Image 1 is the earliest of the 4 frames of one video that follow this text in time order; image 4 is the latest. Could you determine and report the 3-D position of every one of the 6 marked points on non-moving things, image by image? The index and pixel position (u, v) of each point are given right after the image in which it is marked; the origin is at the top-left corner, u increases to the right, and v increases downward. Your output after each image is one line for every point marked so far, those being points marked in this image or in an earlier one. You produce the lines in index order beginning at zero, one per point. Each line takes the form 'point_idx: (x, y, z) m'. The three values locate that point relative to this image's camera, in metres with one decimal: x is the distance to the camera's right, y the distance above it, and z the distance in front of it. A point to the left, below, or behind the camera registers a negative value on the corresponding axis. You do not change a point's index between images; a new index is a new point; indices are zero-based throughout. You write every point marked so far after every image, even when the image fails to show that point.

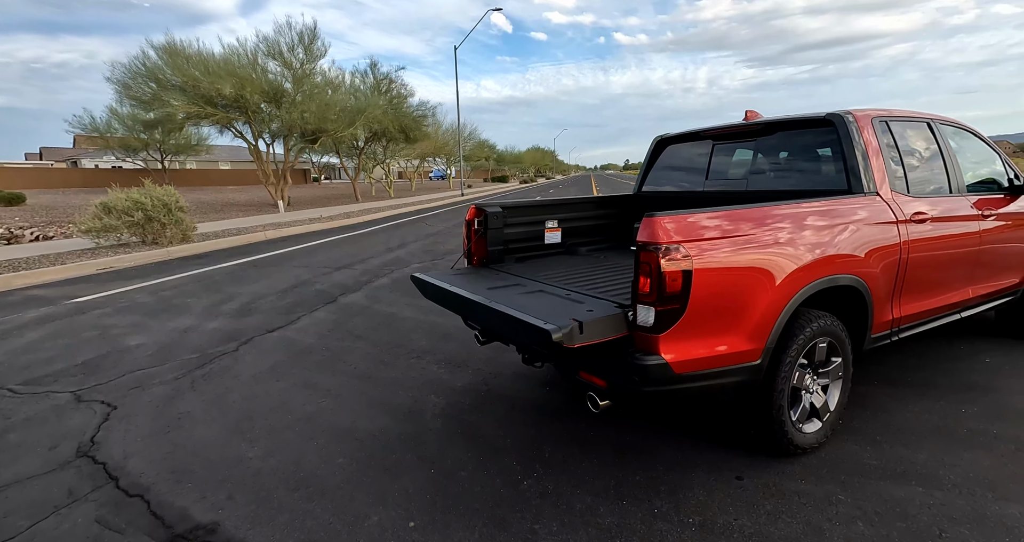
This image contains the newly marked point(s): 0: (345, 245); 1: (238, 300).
0: (-4.1, +0.6, +11.7) m
1: (-3.9, -0.4, +6.8) m
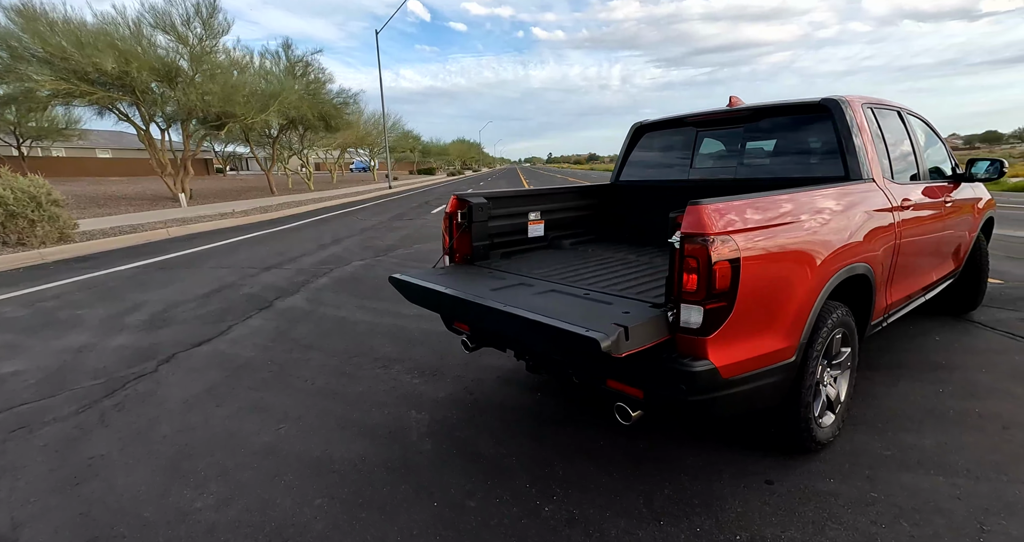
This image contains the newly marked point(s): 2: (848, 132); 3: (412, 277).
0: (-5.5, +0.6, +10.6) m
1: (-4.5, -0.5, +5.8) m
2: (+2.1, +0.9, +3.0) m
3: (-0.6, 0.0, +3.3) m
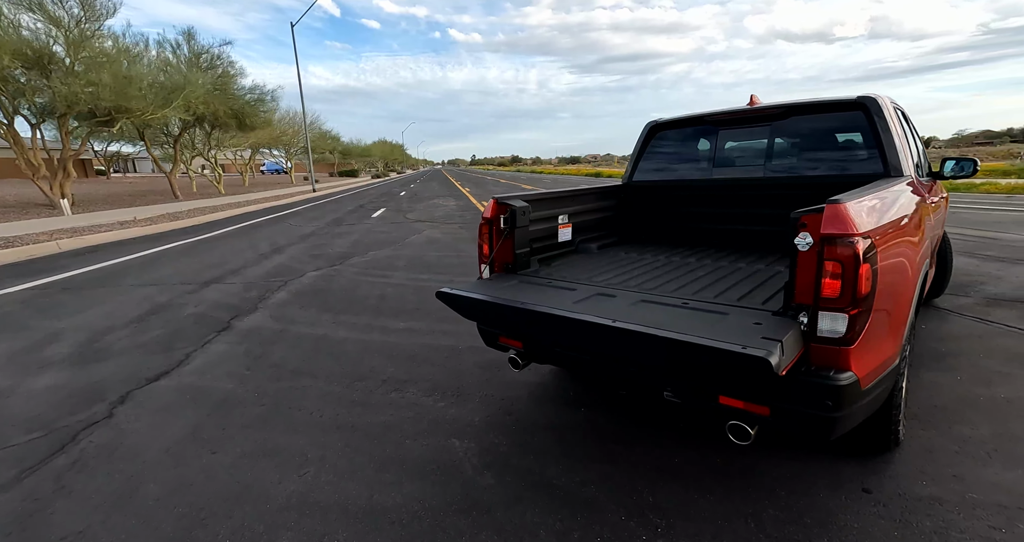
0: (-6.3, +0.4, +9.4) m
1: (-4.5, -0.7, +4.8) m
2: (+2.4, +0.9, +3.1) m
3: (-0.3, -0.1, +2.9) m
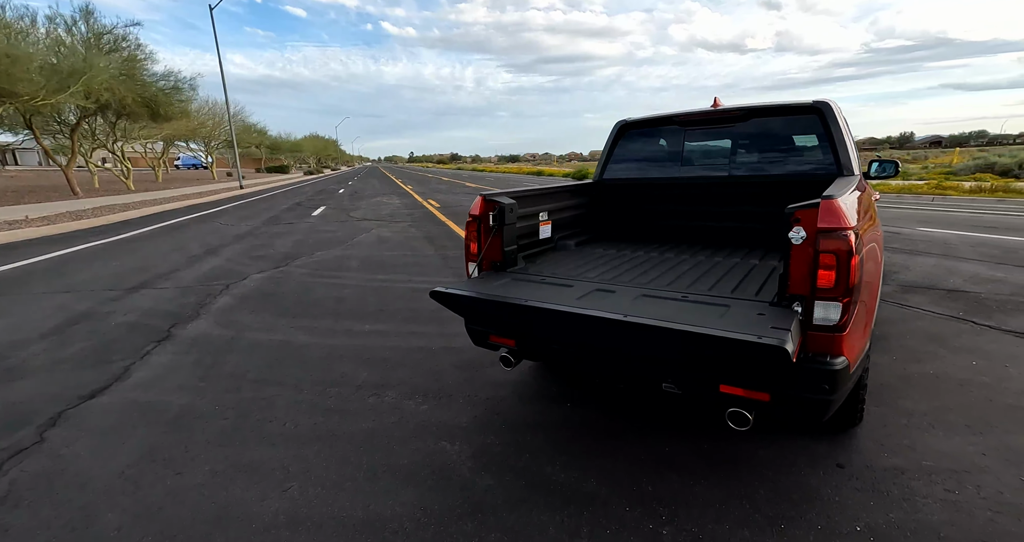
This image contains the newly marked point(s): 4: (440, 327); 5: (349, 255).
0: (-7.1, +0.3, +8.5) m
1: (-4.8, -0.7, +4.2) m
2: (+2.3, +1.0, +3.3) m
3: (-0.4, -0.1, +2.8) m
4: (-0.7, -0.6, +4.8) m
5: (-2.9, +0.3, +8.3) m
